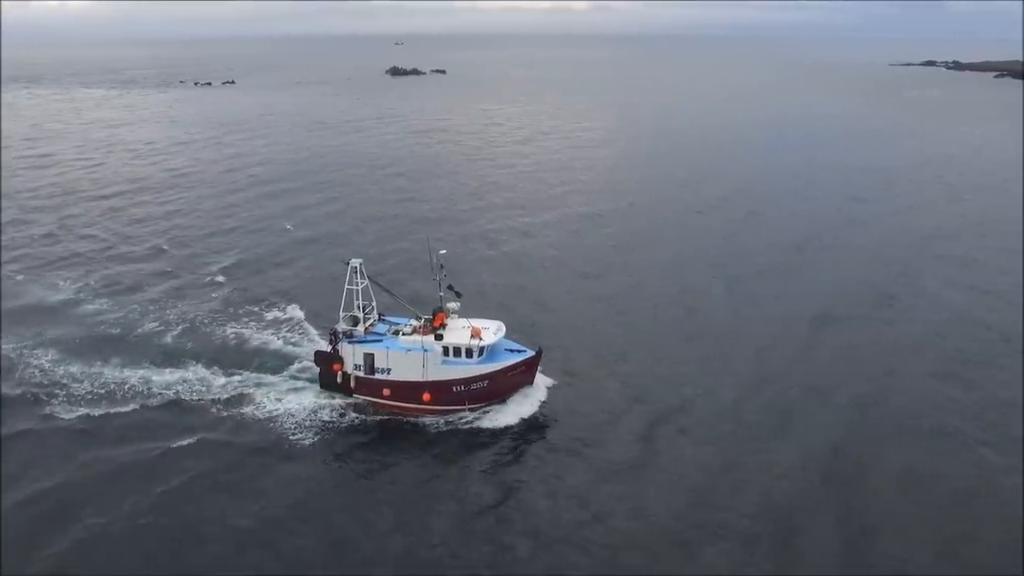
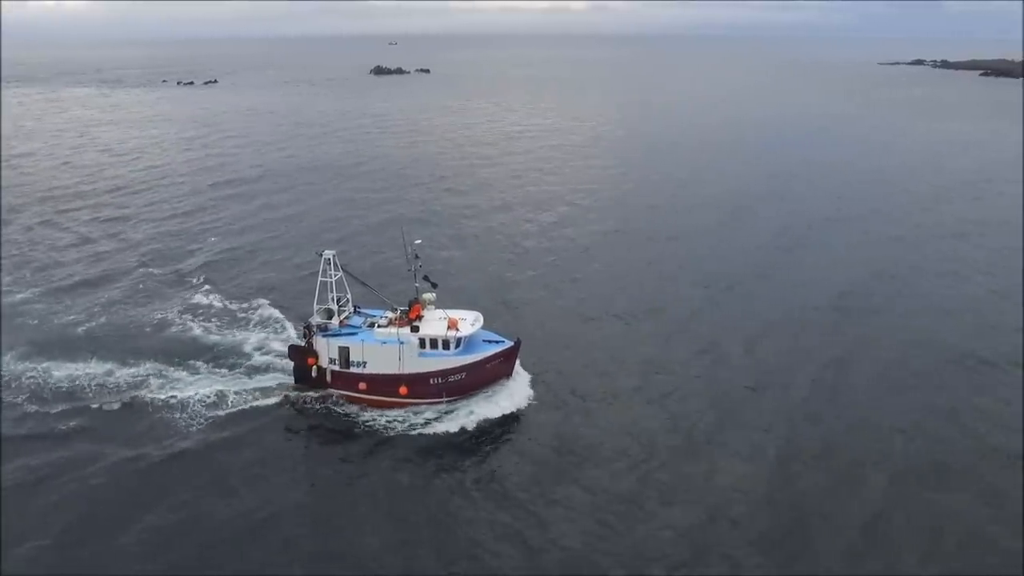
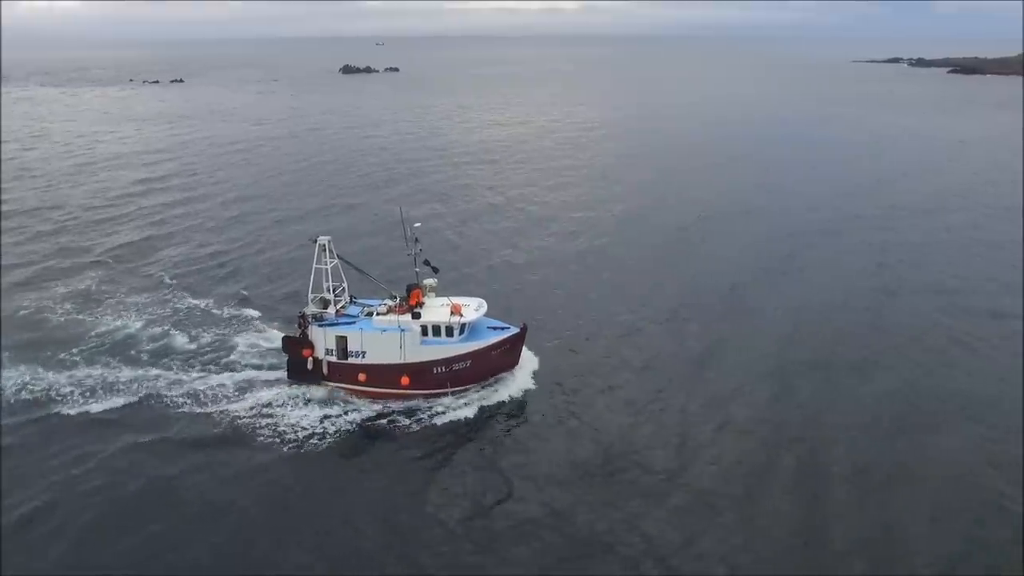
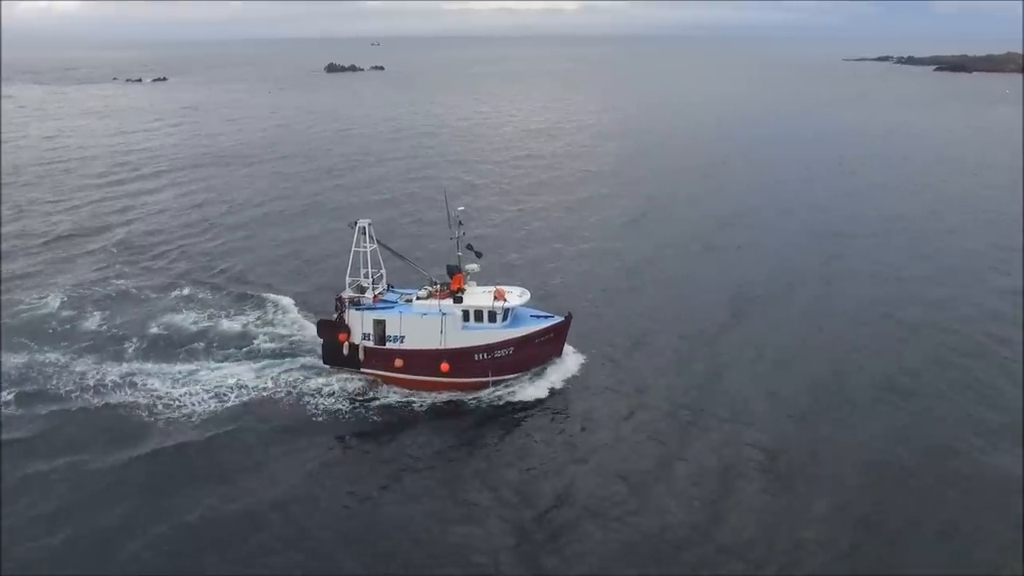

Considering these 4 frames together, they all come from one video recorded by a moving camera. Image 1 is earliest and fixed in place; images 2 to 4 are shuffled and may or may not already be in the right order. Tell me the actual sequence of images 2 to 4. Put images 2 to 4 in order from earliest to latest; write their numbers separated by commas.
2, 3, 4
